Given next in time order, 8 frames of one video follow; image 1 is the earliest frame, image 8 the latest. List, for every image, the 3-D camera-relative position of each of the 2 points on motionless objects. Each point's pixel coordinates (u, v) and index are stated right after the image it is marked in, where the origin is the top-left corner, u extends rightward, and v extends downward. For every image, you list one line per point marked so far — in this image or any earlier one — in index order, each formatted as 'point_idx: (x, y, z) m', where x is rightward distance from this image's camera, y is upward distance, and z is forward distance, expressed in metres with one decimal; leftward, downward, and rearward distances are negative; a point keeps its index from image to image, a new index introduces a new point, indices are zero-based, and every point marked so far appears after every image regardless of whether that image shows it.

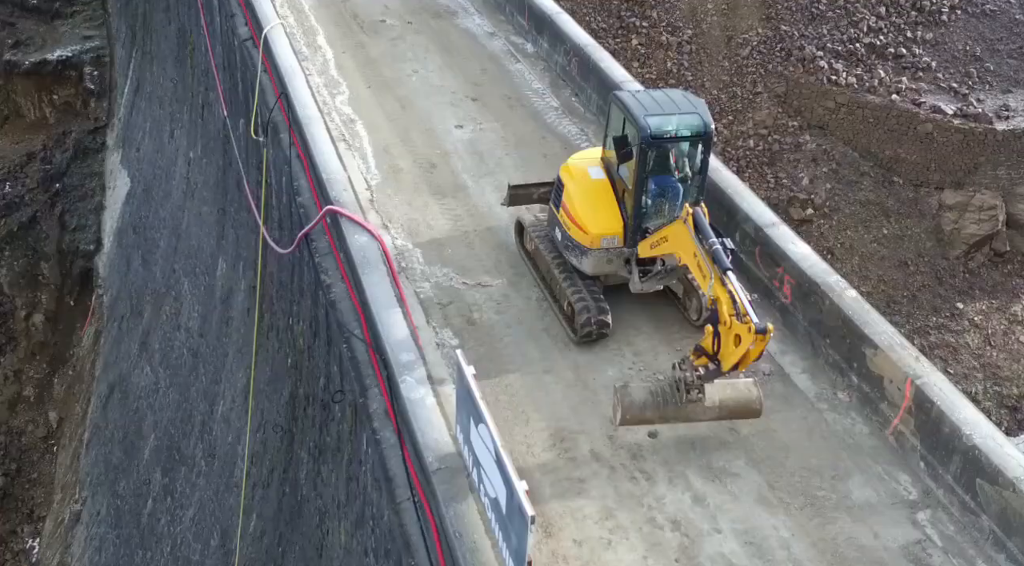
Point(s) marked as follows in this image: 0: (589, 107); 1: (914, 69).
0: (+0.9, +1.8, +13.0) m
1: (+6.2, +3.3, +19.6) m
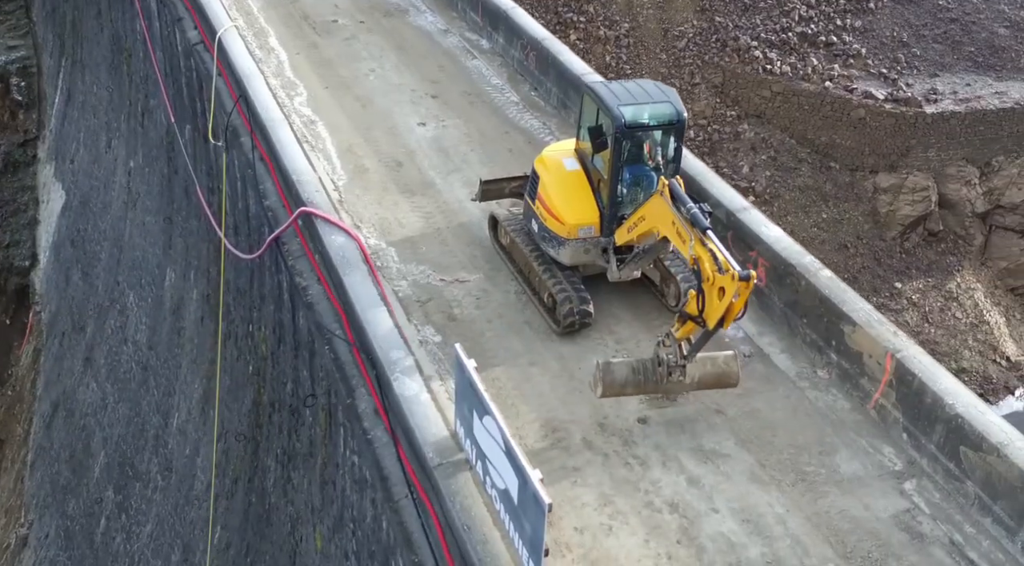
0: (+0.4, +1.9, +13.1) m
1: (+5.2, +3.6, +20.1) m
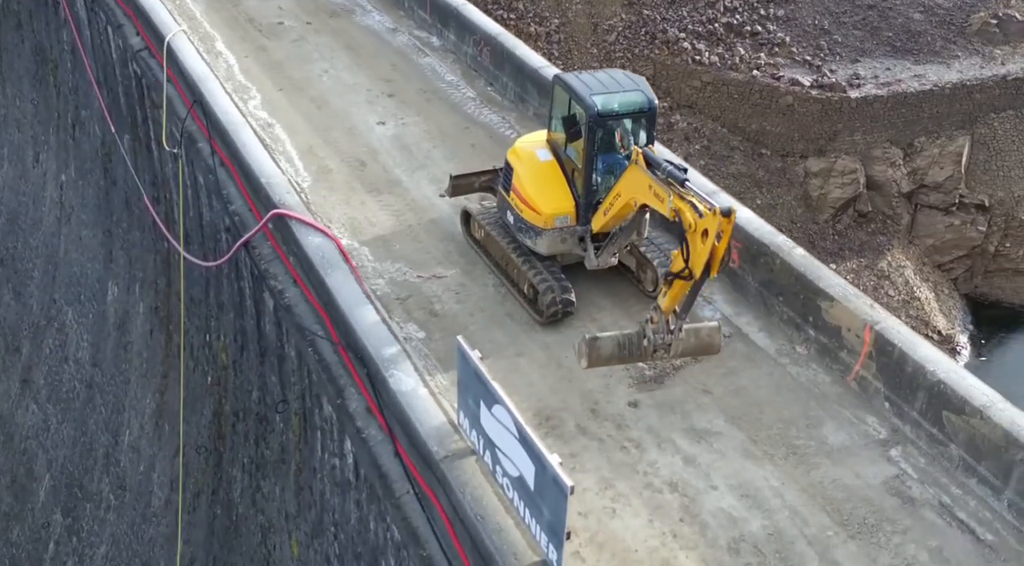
0: (0.0, +1.9, +13.2) m
1: (+4.1, +3.8, +20.5) m
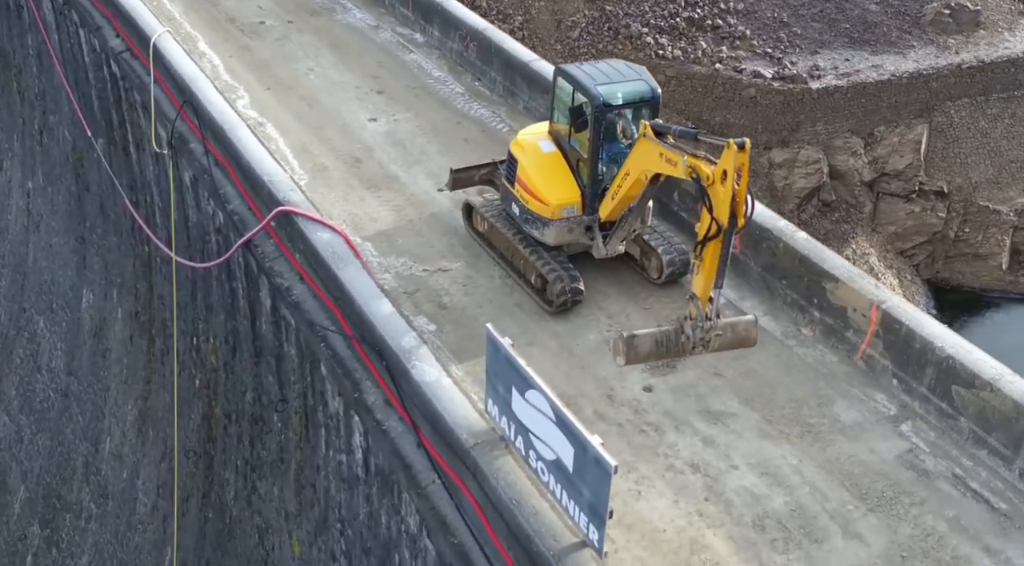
0: (-0.2, +2.0, +13.3) m
1: (+3.6, +4.0, +20.8) m
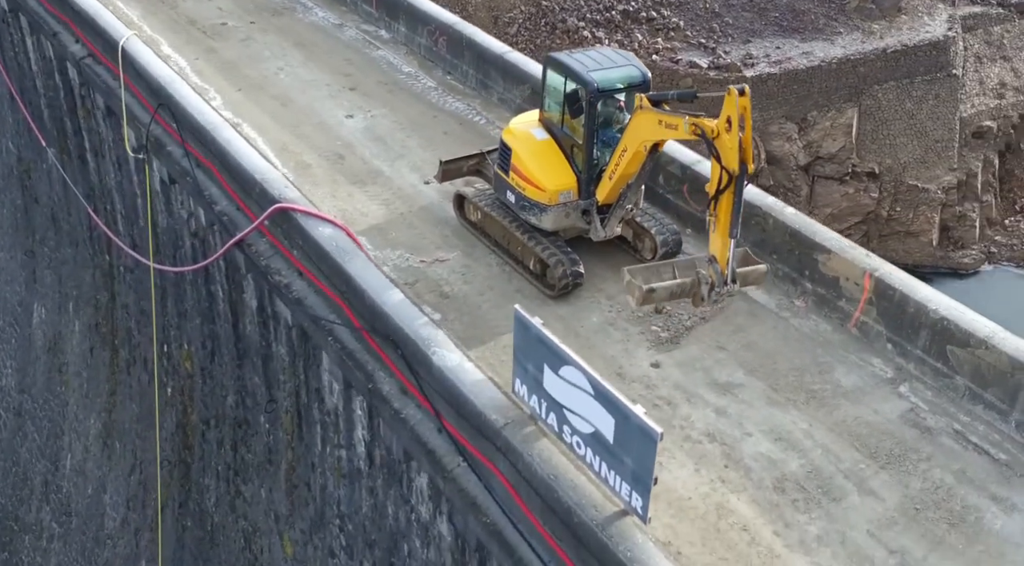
0: (-0.5, +2.1, +13.5) m
1: (+2.6, +4.2, +21.2) m
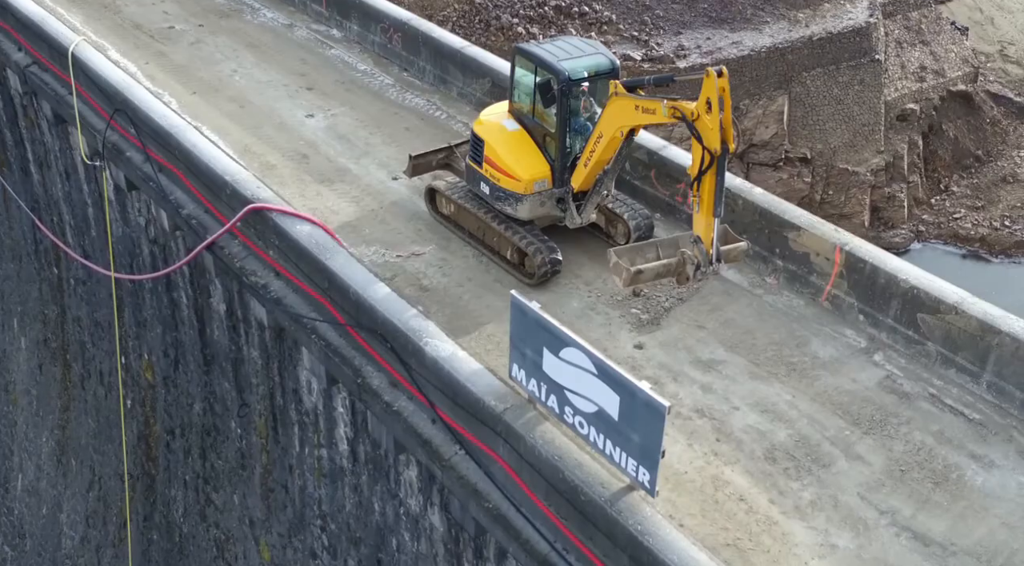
0: (-0.9, +2.2, +13.5) m
1: (+1.5, +4.3, +21.5) m
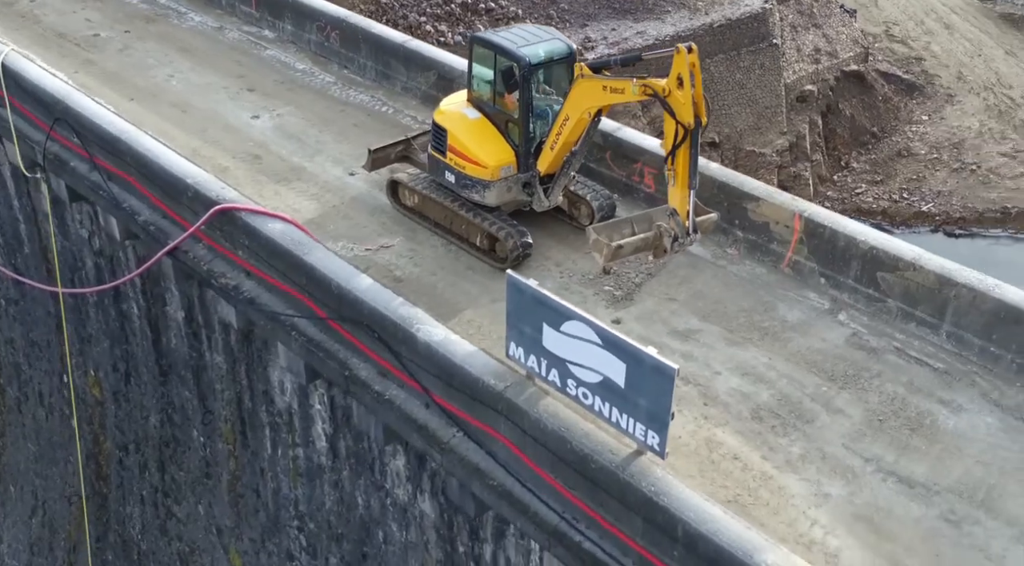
0: (-1.5, +2.2, +13.6) m
1: (-0.1, +4.5, +21.8) m
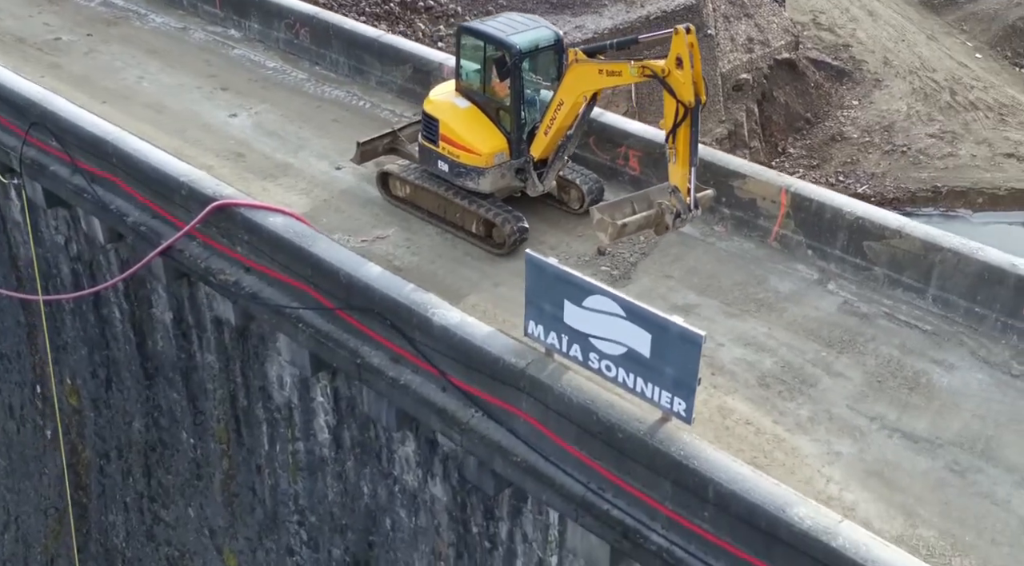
0: (-1.8, +2.3, +13.7) m
1: (-1.0, +4.5, +21.9) m
